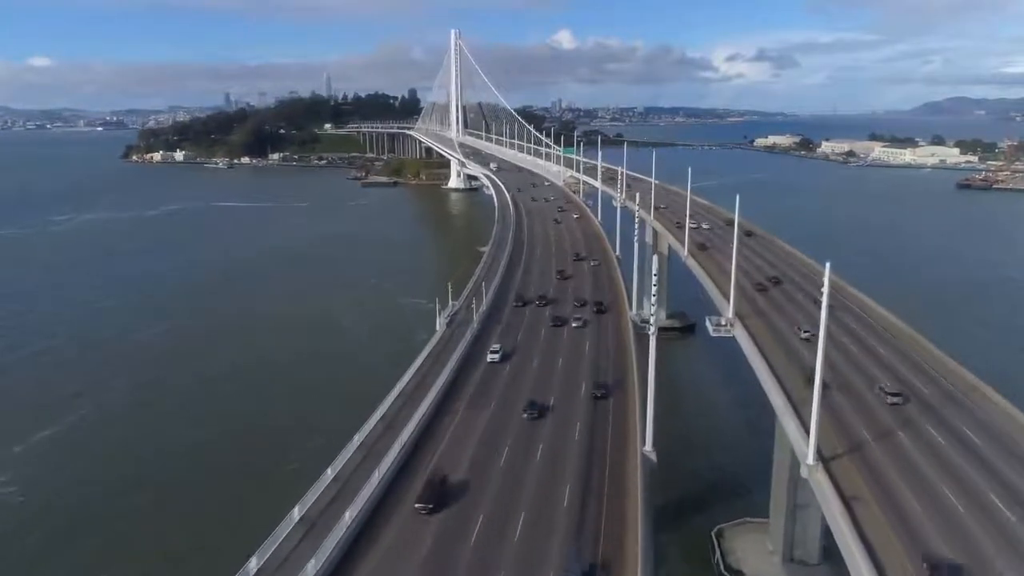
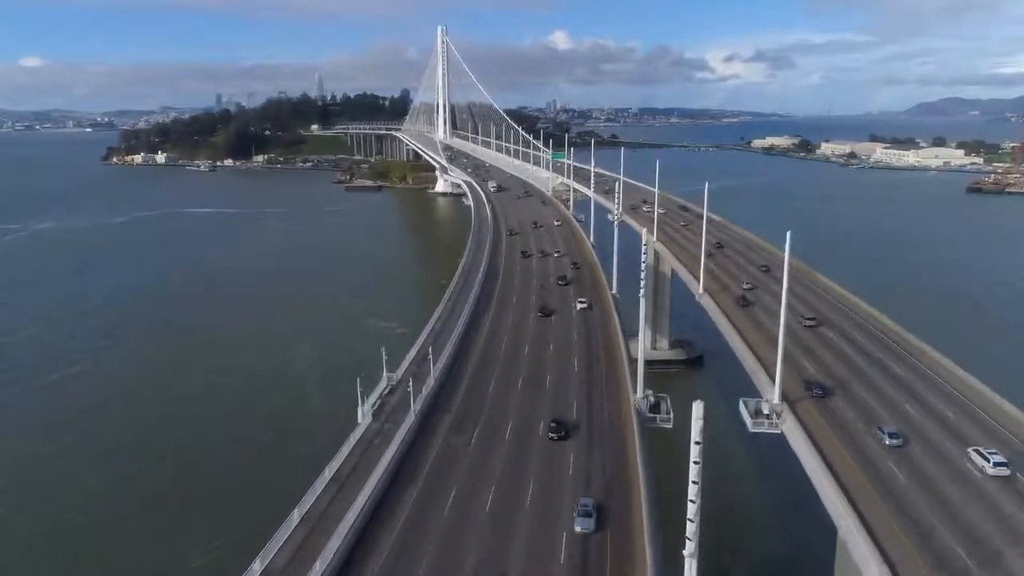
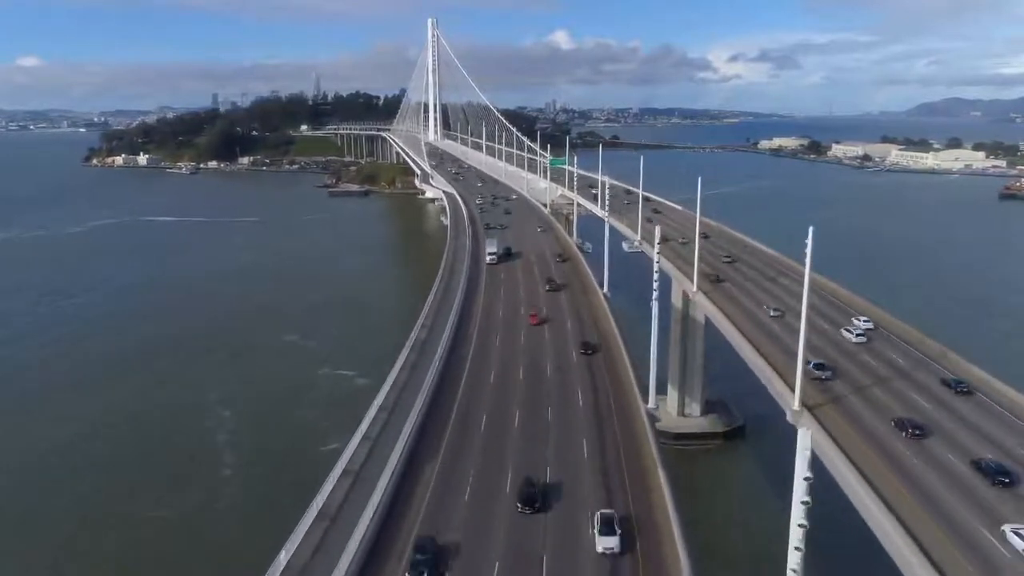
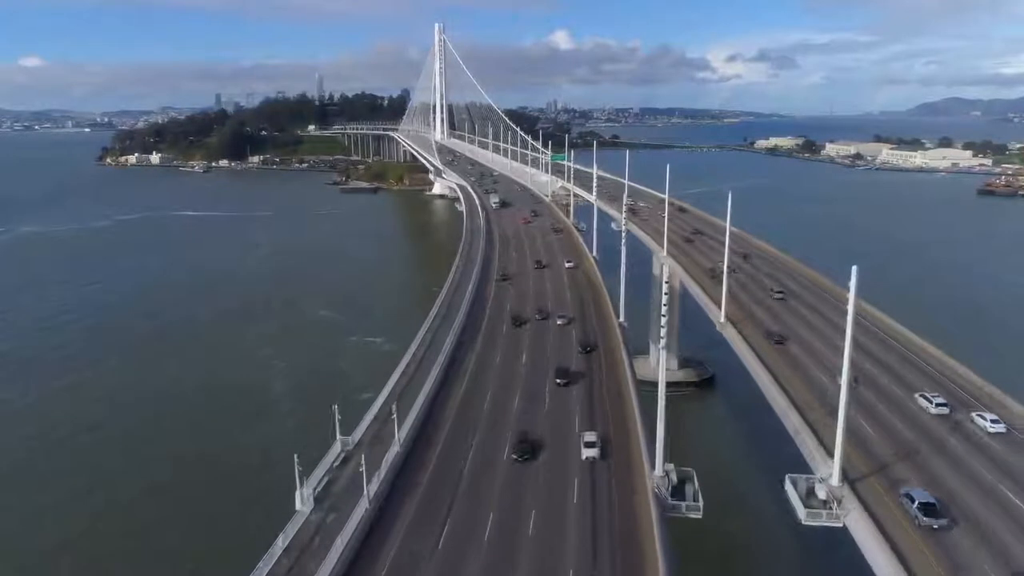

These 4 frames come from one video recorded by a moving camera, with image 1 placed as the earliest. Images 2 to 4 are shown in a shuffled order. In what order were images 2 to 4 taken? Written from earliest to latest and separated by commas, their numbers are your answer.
2, 4, 3
